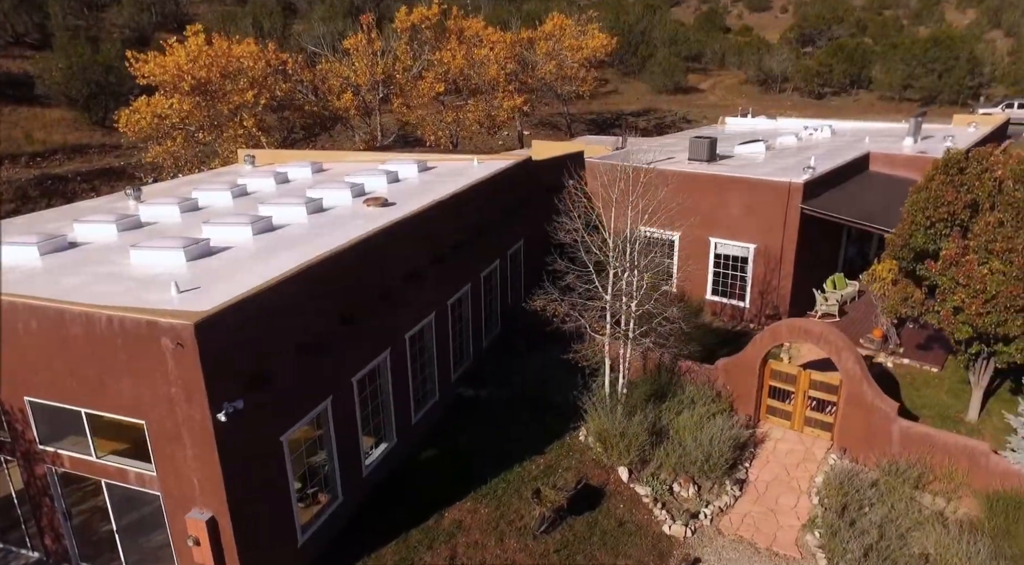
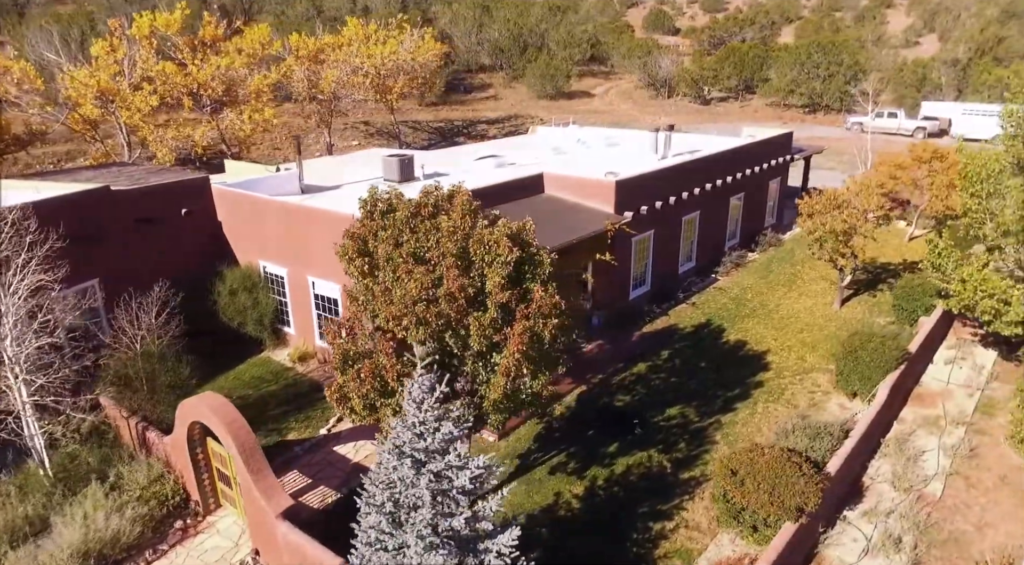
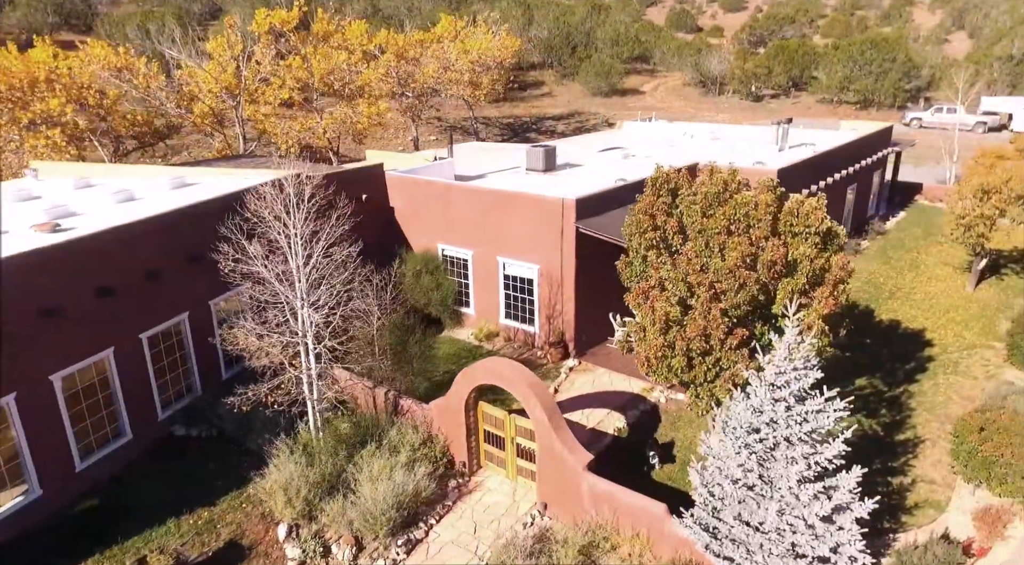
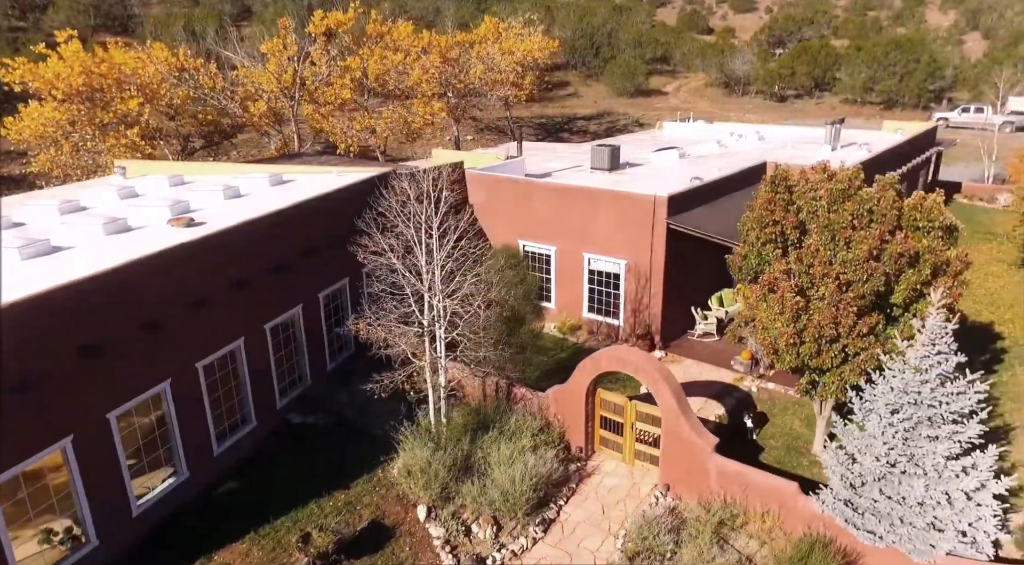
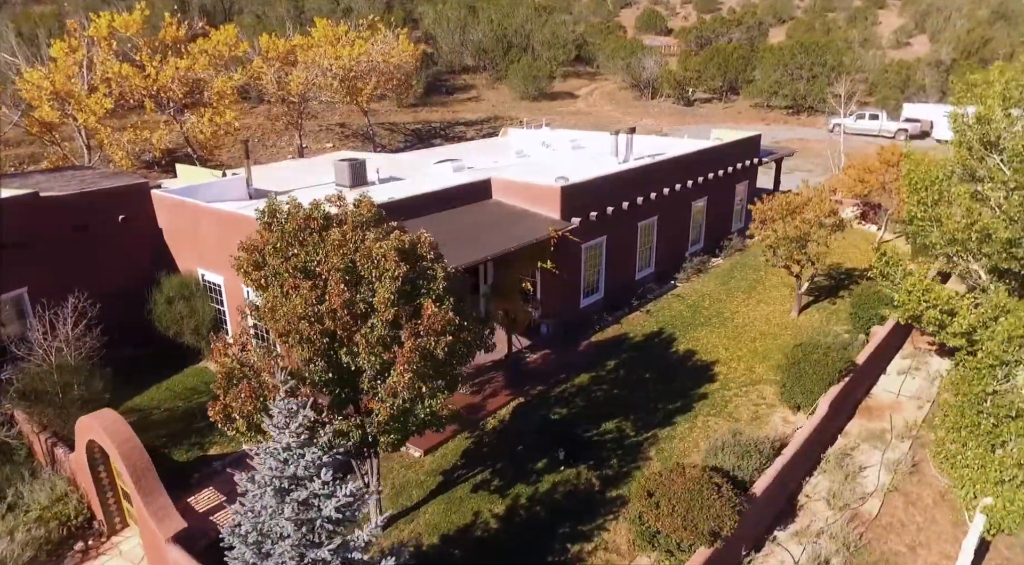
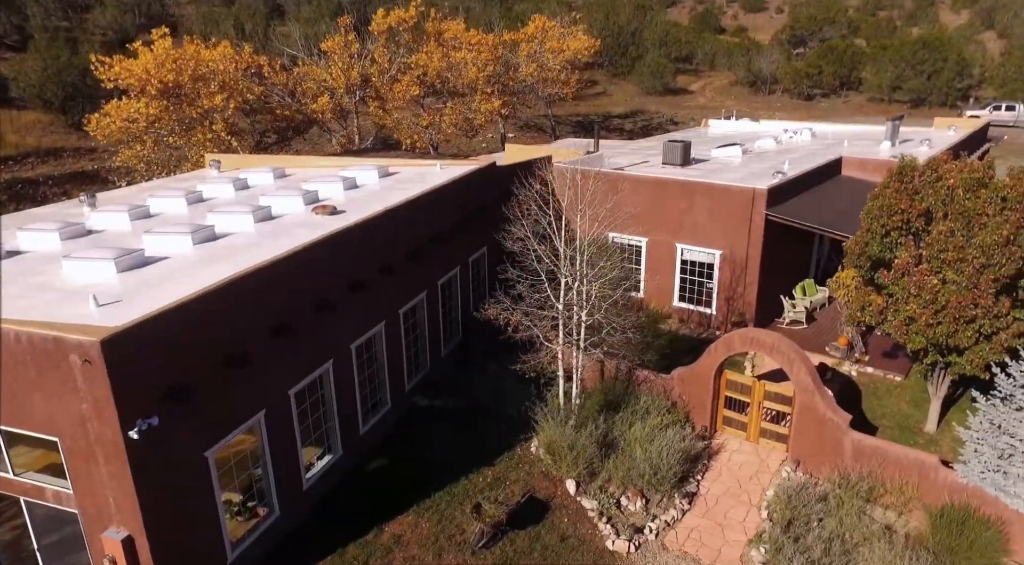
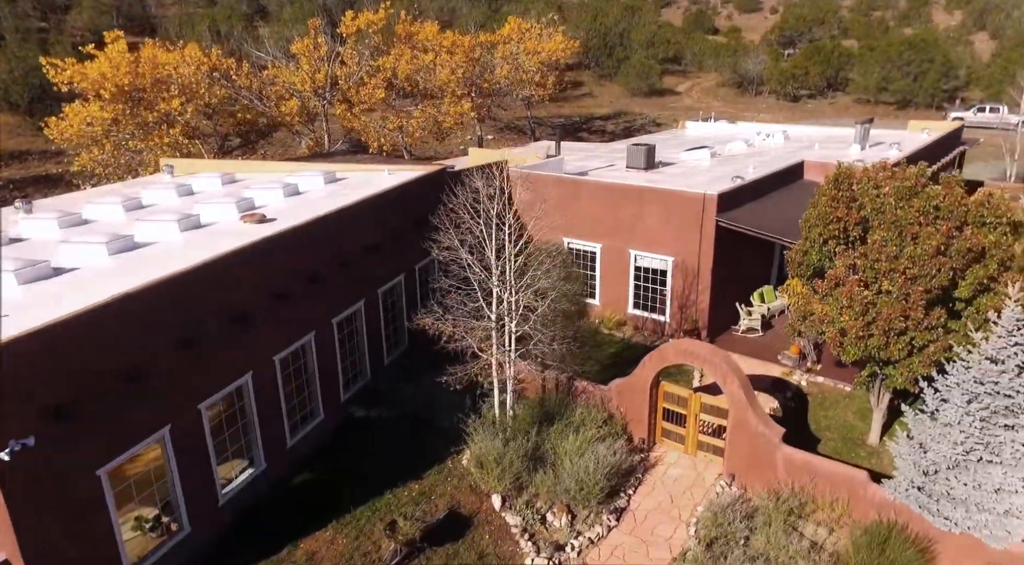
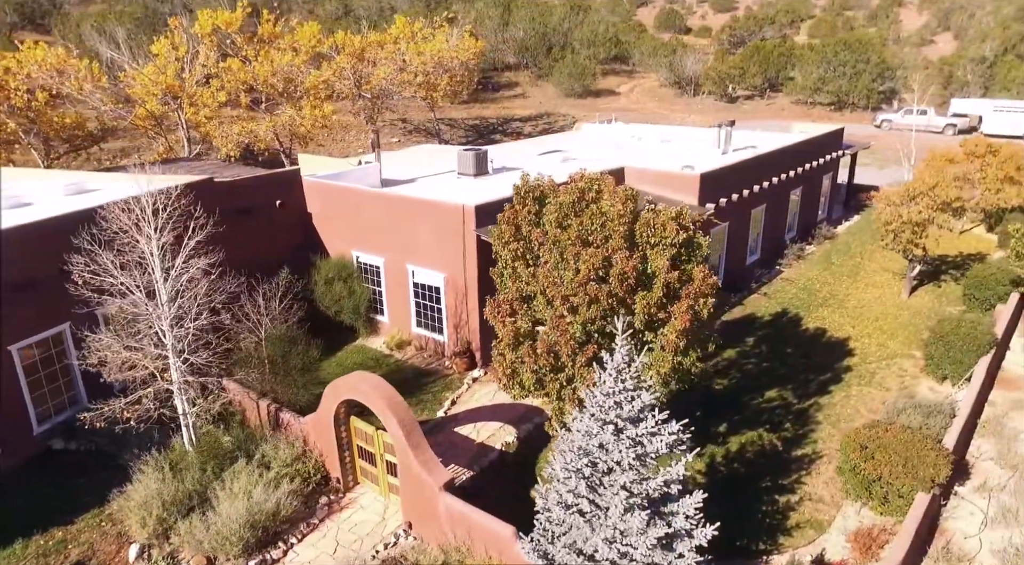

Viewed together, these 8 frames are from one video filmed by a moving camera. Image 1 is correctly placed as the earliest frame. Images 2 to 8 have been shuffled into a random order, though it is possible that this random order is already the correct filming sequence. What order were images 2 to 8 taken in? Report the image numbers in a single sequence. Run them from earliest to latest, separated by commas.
6, 7, 4, 3, 8, 2, 5
